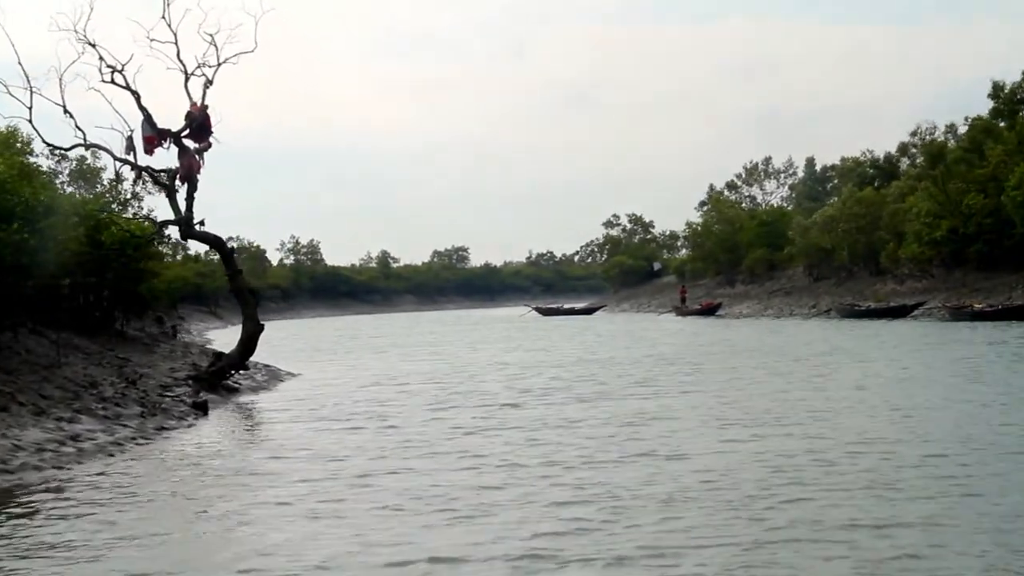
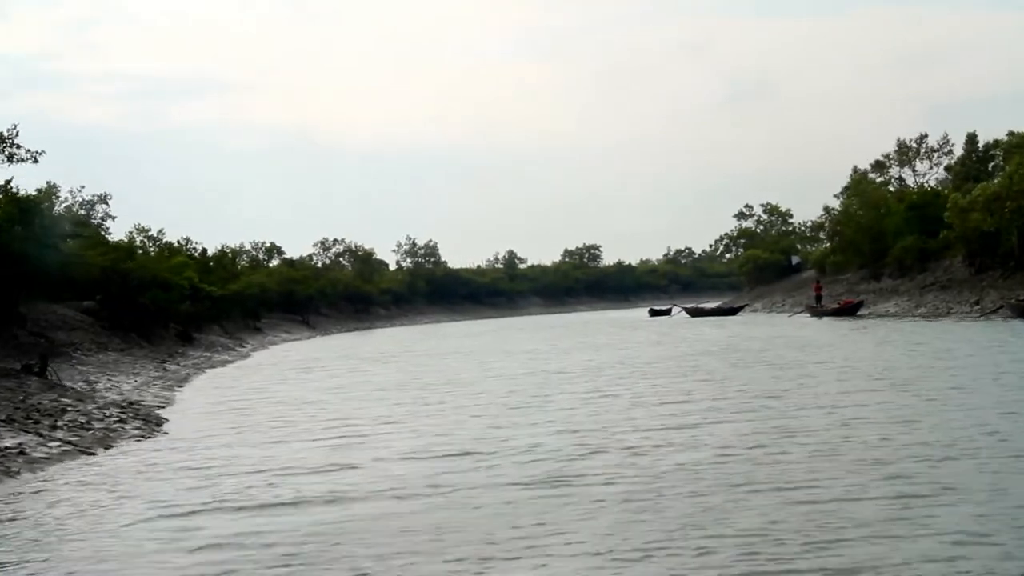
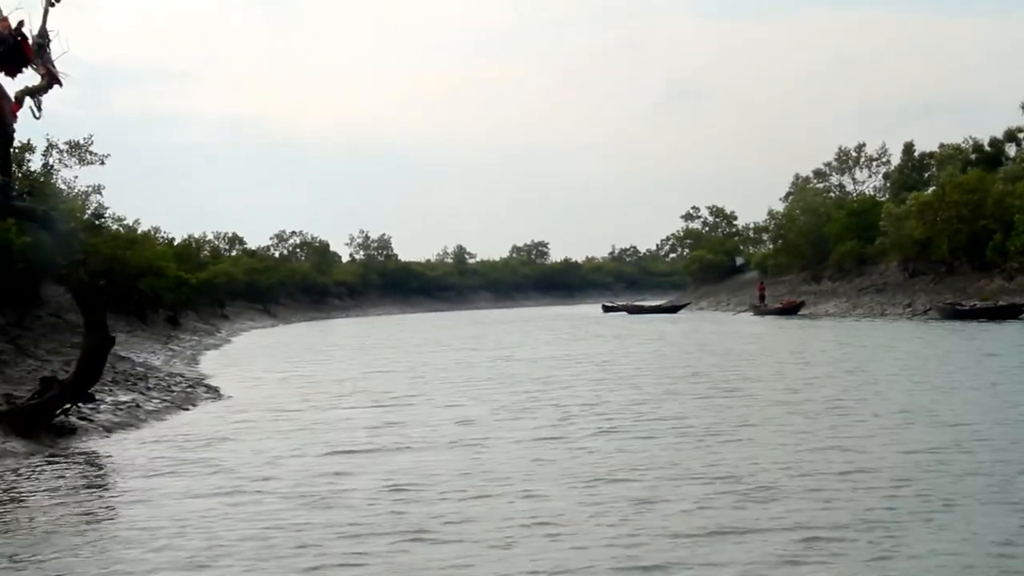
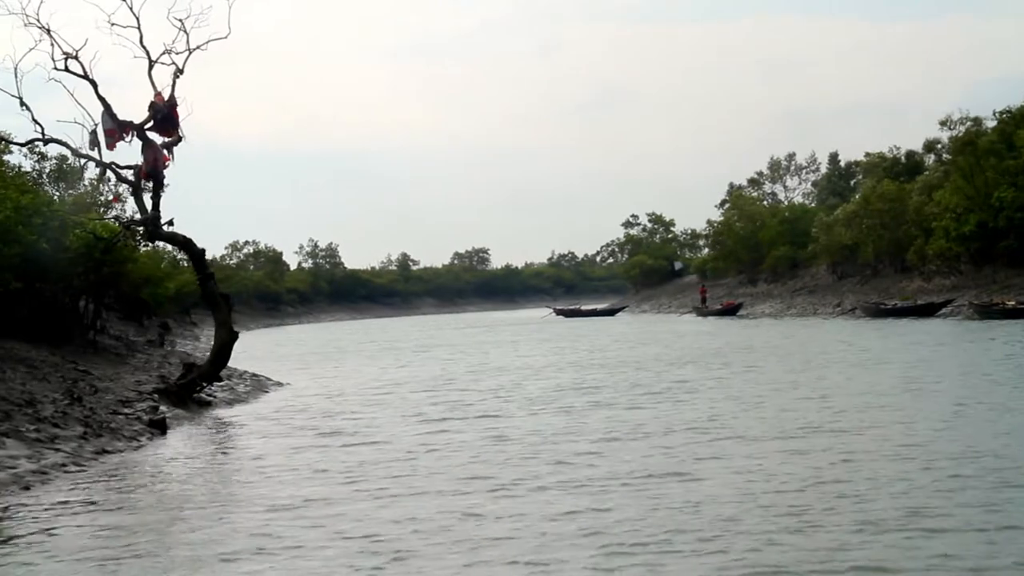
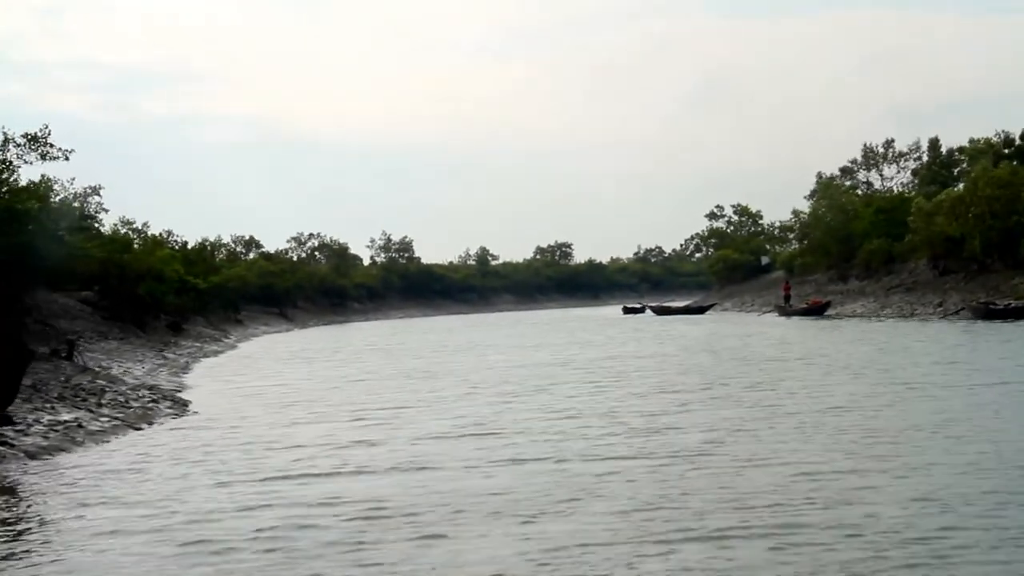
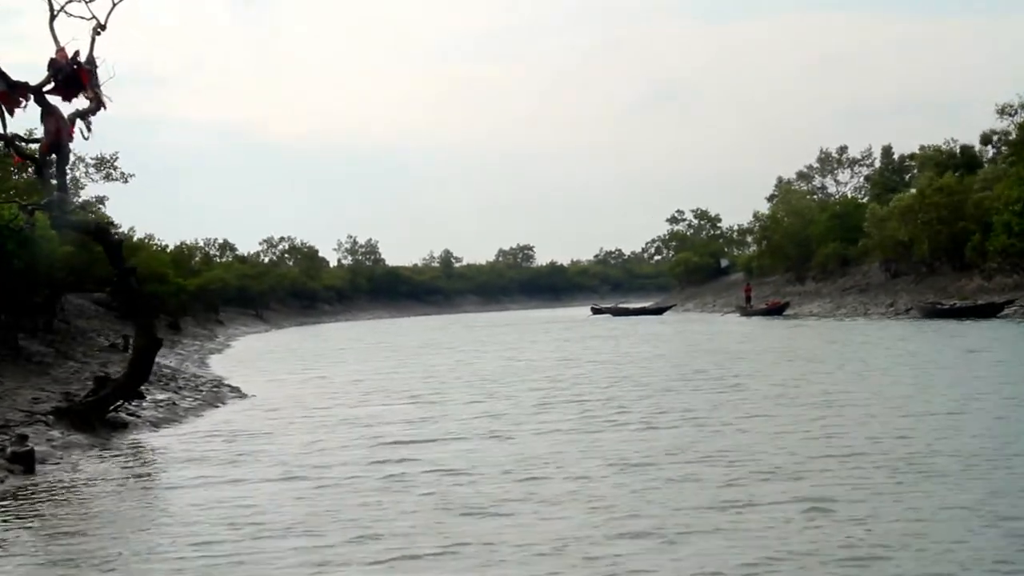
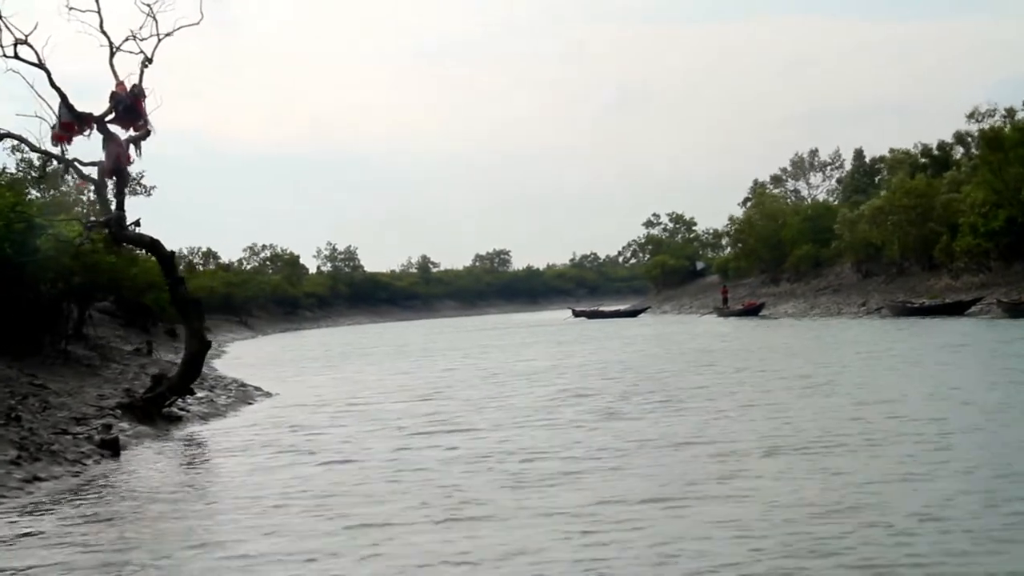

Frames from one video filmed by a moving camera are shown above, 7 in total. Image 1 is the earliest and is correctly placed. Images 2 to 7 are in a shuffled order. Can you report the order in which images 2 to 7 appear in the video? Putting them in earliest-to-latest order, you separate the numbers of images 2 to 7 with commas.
4, 7, 6, 3, 5, 2
